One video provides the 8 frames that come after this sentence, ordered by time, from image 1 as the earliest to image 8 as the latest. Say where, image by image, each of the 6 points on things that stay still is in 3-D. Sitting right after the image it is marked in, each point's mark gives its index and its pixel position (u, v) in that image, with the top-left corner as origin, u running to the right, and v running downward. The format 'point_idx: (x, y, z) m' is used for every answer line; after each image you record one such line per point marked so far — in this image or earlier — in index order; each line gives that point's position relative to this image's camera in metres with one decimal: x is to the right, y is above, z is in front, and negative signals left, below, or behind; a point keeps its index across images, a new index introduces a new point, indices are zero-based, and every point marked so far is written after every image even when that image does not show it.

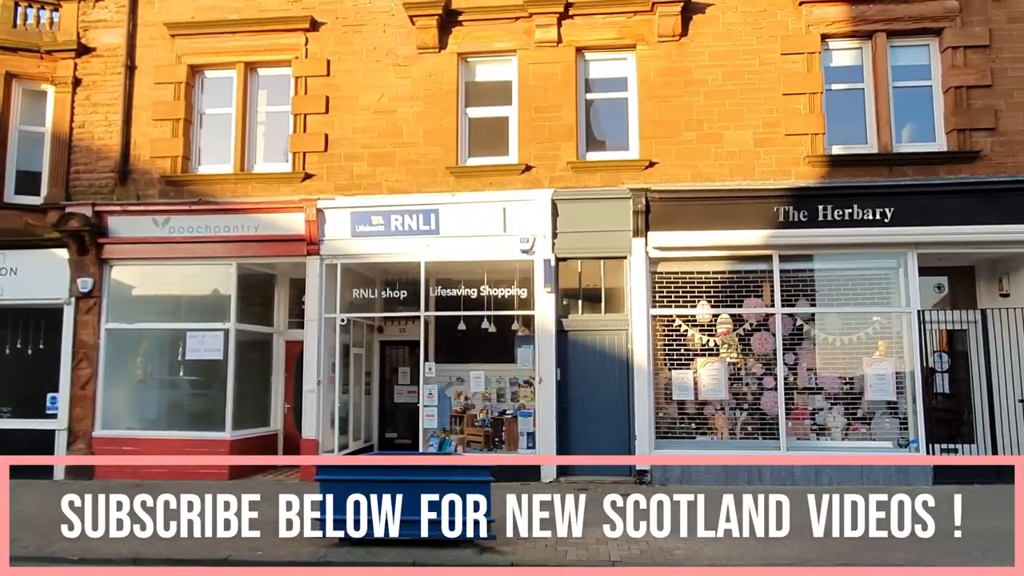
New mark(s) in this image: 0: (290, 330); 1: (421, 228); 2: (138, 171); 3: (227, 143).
0: (-4.0, -0.8, +13.1) m
1: (-1.4, +0.9, +11.4) m
2: (-6.2, +1.9, +12.2) m
3: (-4.8, +2.5, +12.4) m
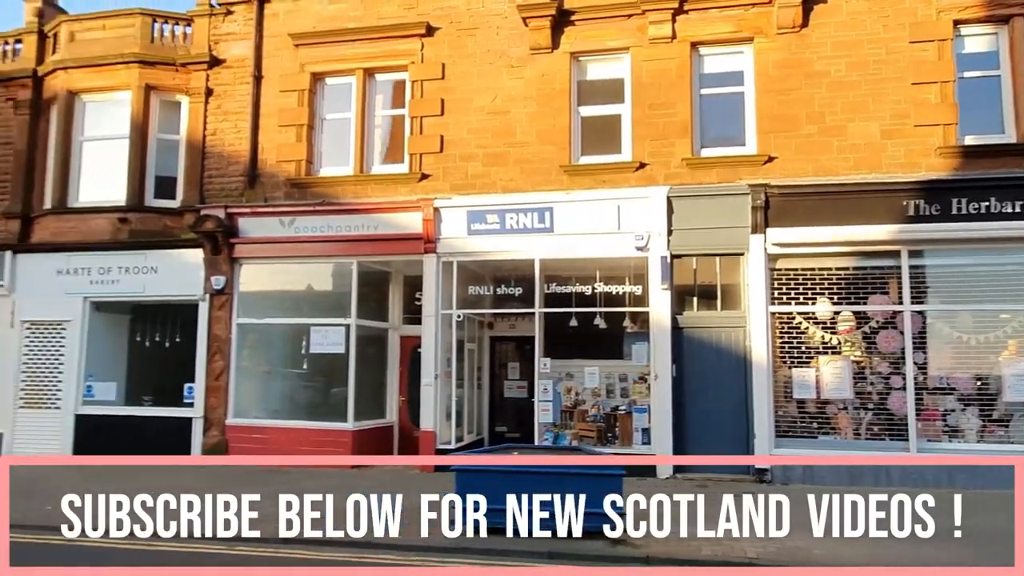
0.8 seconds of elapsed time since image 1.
0: (-2.0, -0.7, +13.5) m
1: (+0.4, +1.0, +11.6) m
2: (-4.3, +2.0, +12.9) m
3: (-2.9, +2.5, +12.9) m
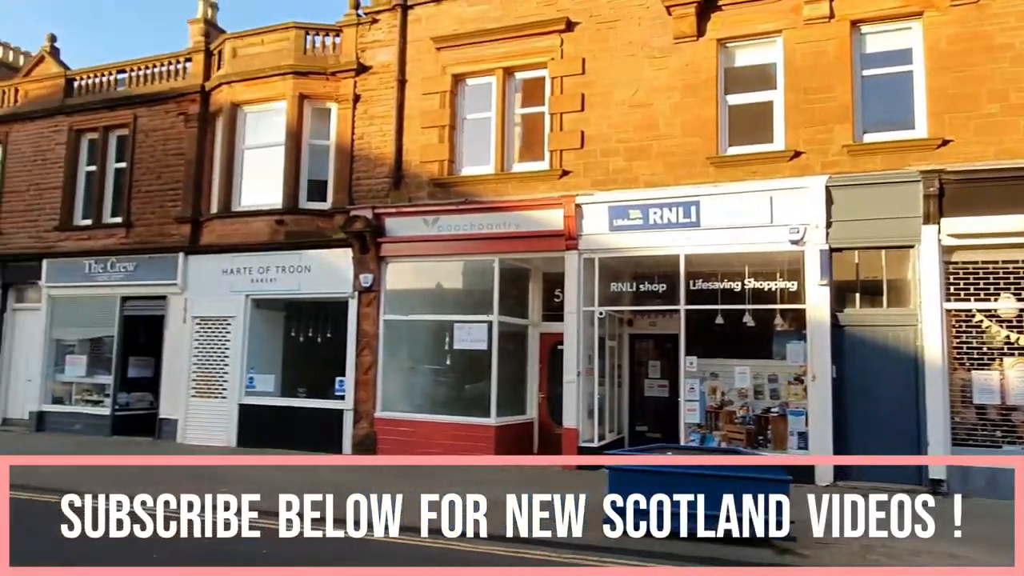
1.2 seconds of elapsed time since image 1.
0: (+0.6, -0.6, +13.6) m
1: (+2.6, +1.0, +11.2) m
2: (-1.8, +2.0, +13.3) m
3: (-0.5, +2.6, +13.1) m
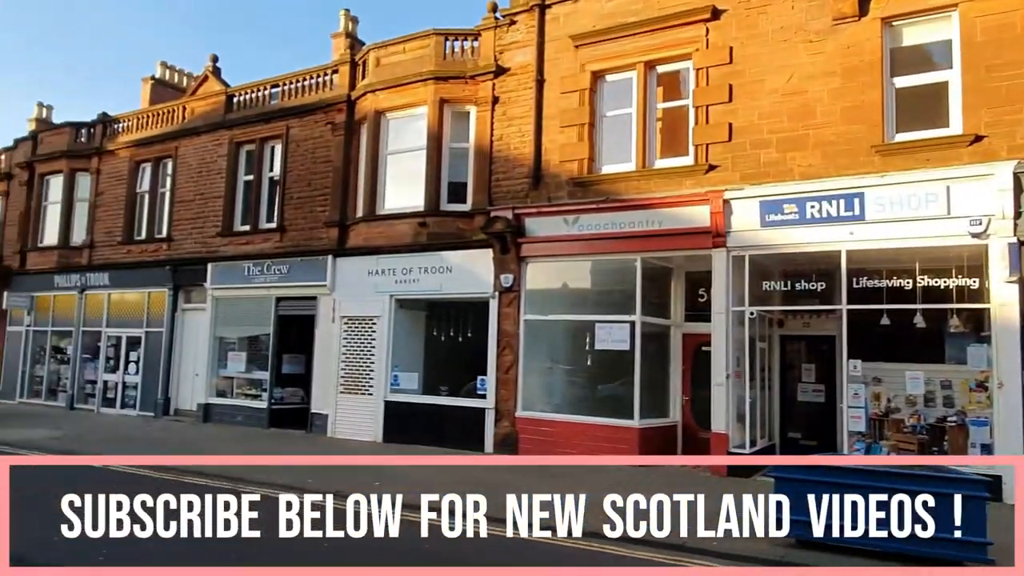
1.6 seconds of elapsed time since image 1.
0: (+3.2, -0.6, +13.1) m
1: (+4.7, +1.1, +10.5) m
2: (+0.7, +2.0, +13.2) m
3: (+2.0, +2.6, +12.8) m
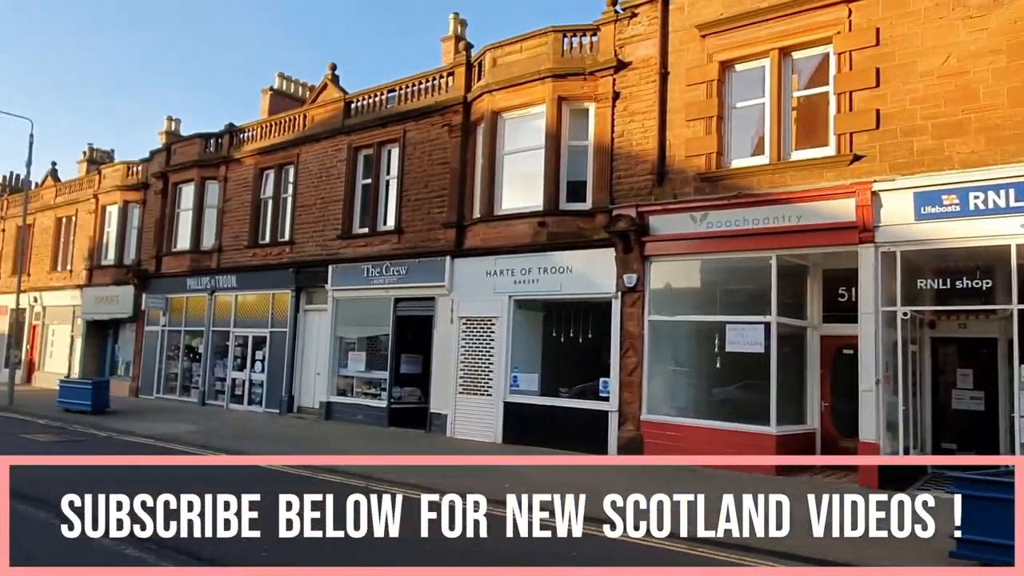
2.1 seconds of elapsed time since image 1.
0: (+5.3, -0.6, +12.3) m
1: (+6.5, +1.1, +9.6) m
2: (+2.9, +2.0, +12.8) m
3: (+4.1, +2.6, +12.2) m
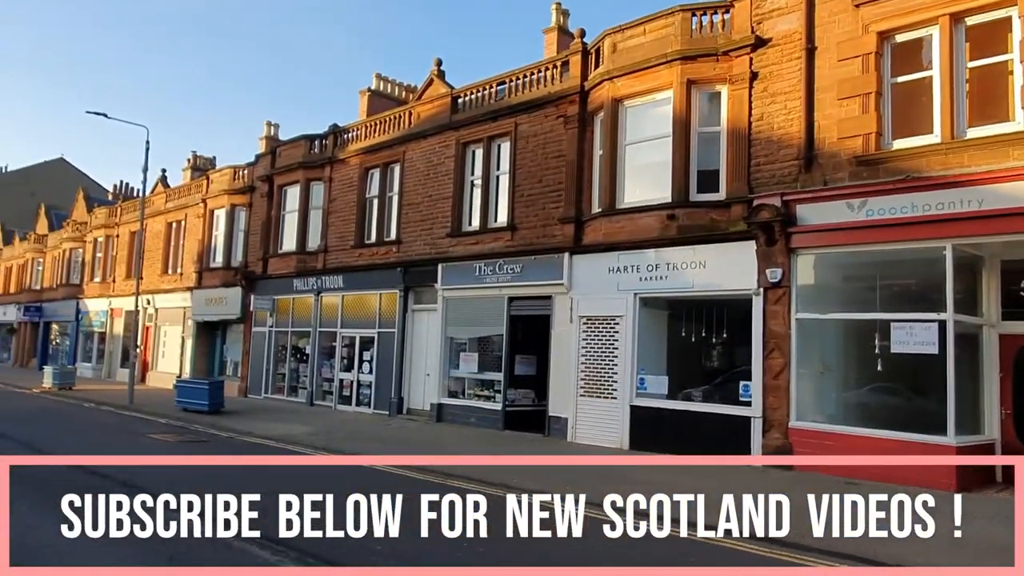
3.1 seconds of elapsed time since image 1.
0: (+7.4, -0.5, +11.0) m
1: (+8.3, +1.2, +8.1) m
2: (+5.0, +2.1, +11.7) m
3: (+6.2, +2.7, +11.0) m
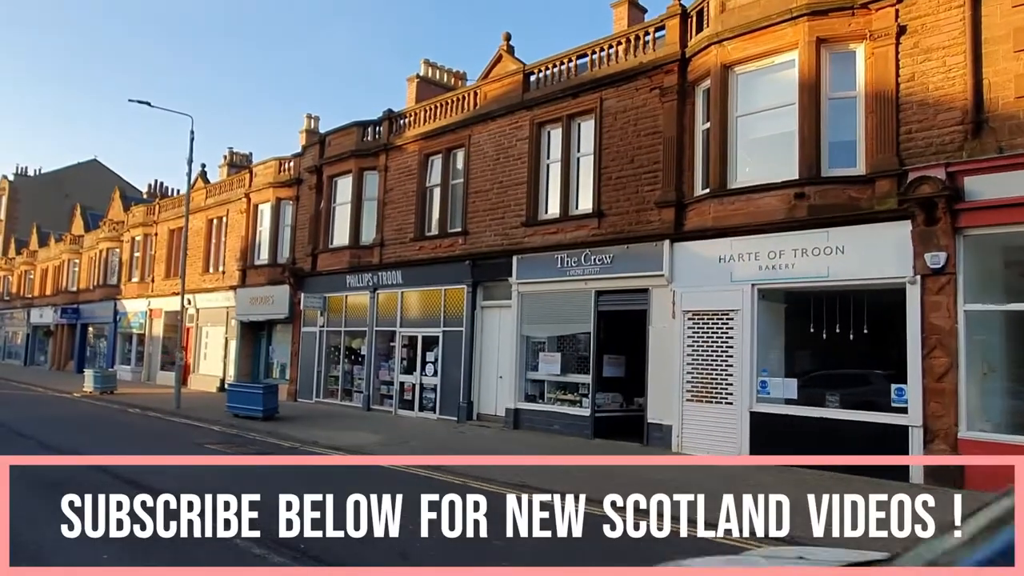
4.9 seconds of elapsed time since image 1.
0: (+9.0, -0.3, +9.2) m
1: (+9.8, +1.4, +6.2) m
2: (+6.6, +2.3, +9.9) m
3: (+7.8, +2.9, +9.2) m
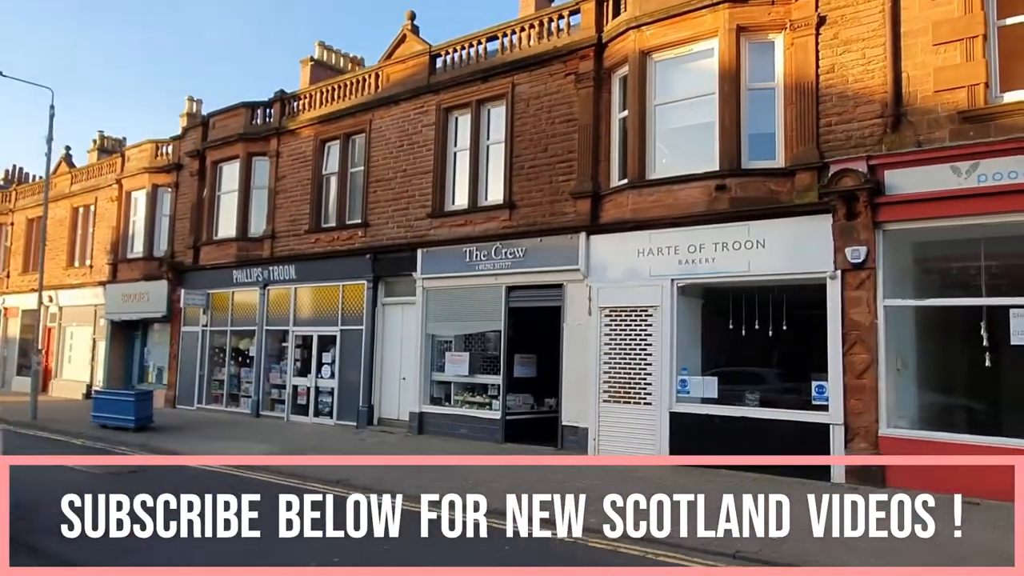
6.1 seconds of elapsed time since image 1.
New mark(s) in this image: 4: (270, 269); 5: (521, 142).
0: (+7.9, -0.2, +9.4) m
1: (+9.2, +1.5, +6.7) m
2: (+5.5, +2.4, +9.8) m
3: (+6.7, +2.9, +9.3) m
4: (-6.2, +0.5, +18.6) m
5: (+0.2, +2.8, +14.0) m
